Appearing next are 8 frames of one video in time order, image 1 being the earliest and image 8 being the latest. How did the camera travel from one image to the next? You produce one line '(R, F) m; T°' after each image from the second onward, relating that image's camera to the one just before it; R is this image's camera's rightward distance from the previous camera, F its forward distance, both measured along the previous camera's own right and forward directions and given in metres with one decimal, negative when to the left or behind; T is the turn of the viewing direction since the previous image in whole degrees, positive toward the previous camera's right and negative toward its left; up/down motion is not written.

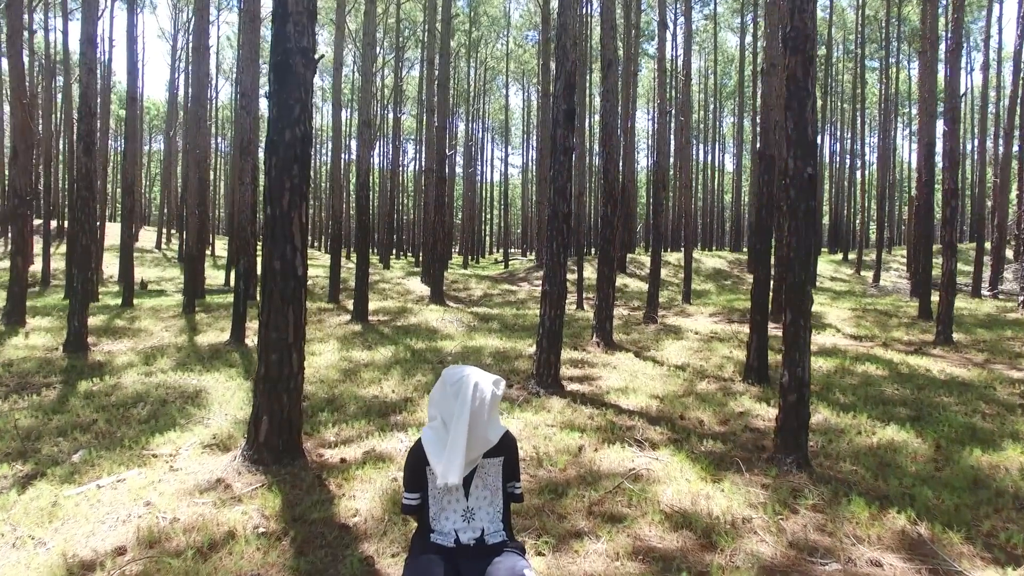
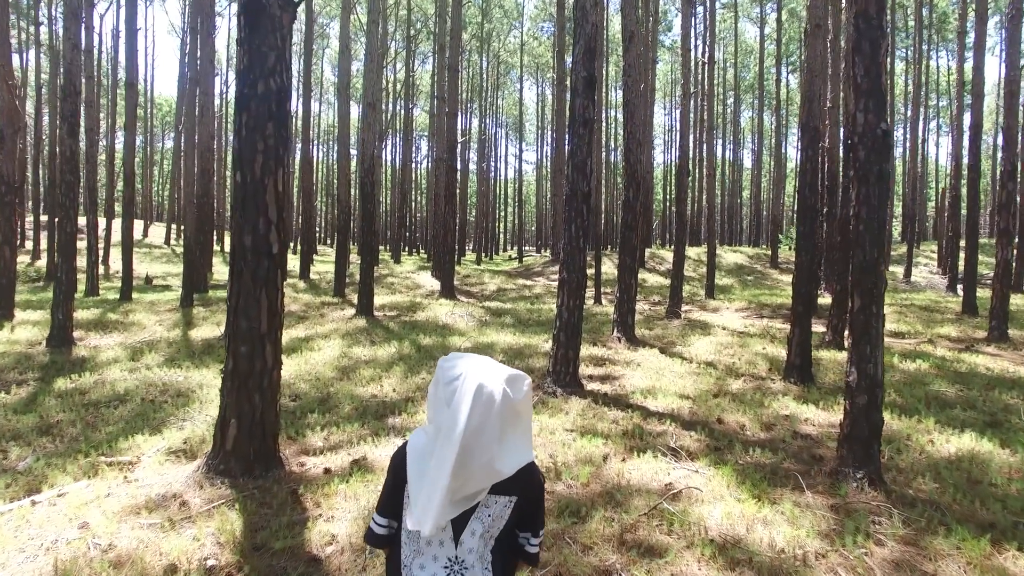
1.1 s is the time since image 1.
(0.0, +0.8) m; -1°
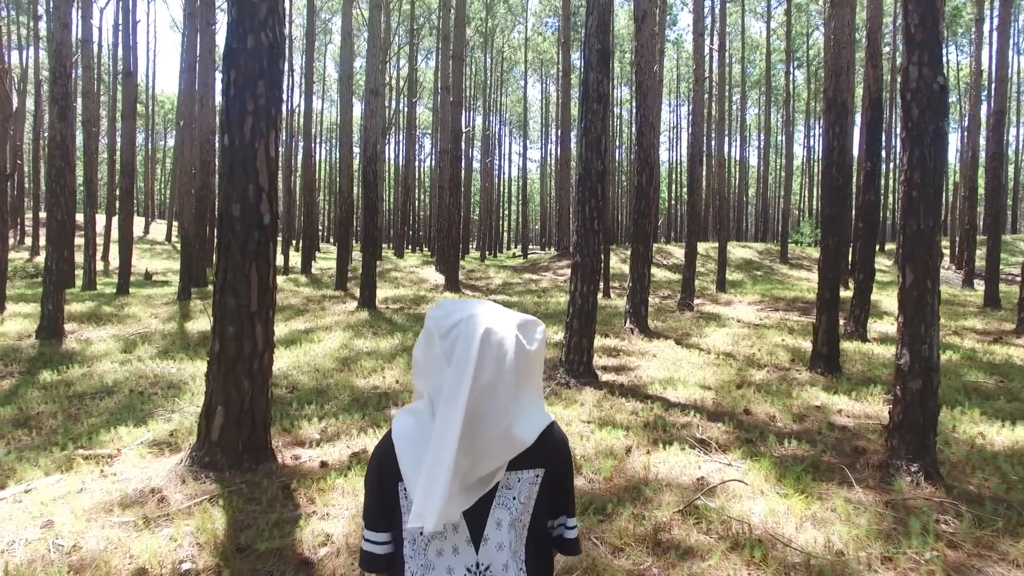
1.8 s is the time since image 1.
(-0.1, +0.4) m; 0°
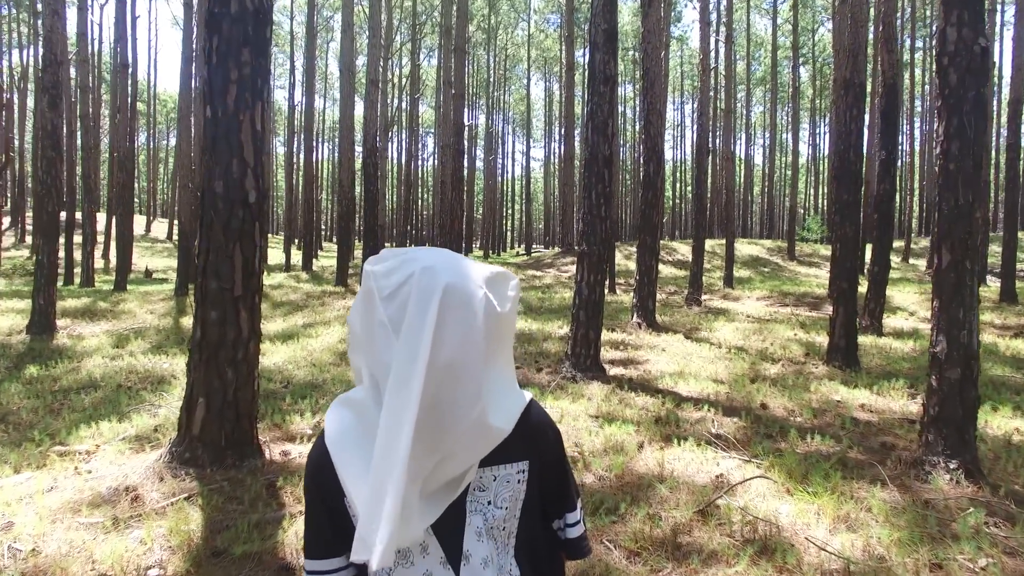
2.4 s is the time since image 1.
(0.0, +0.3) m; 0°
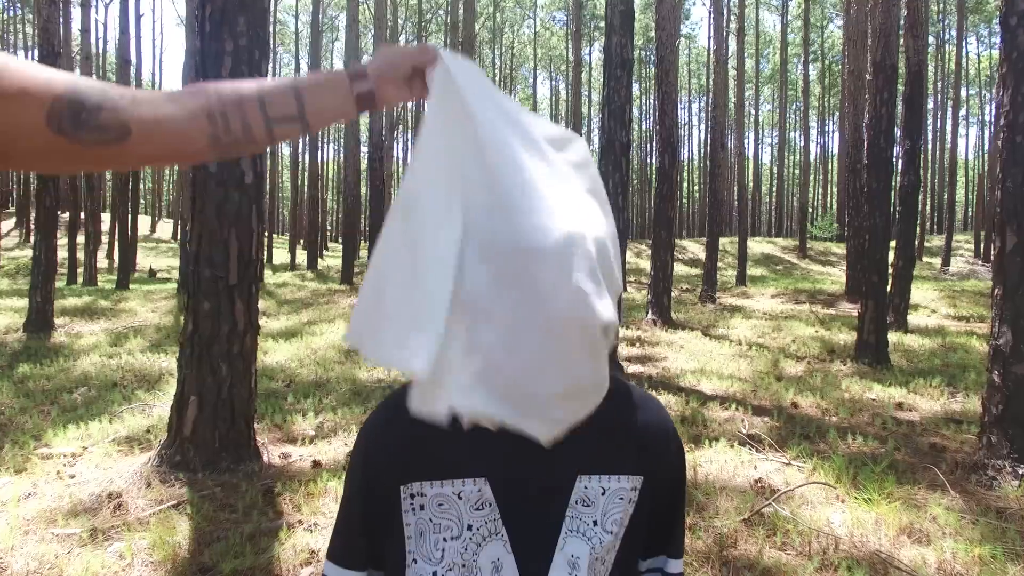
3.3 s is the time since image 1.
(-0.1, +0.3) m; 0°
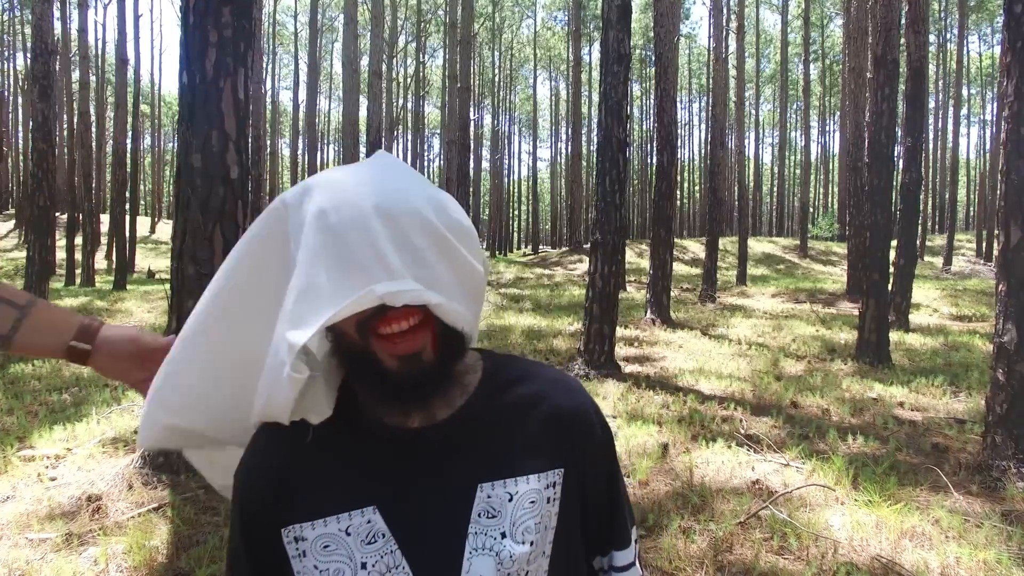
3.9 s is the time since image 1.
(+0.1, +0.1) m; 0°
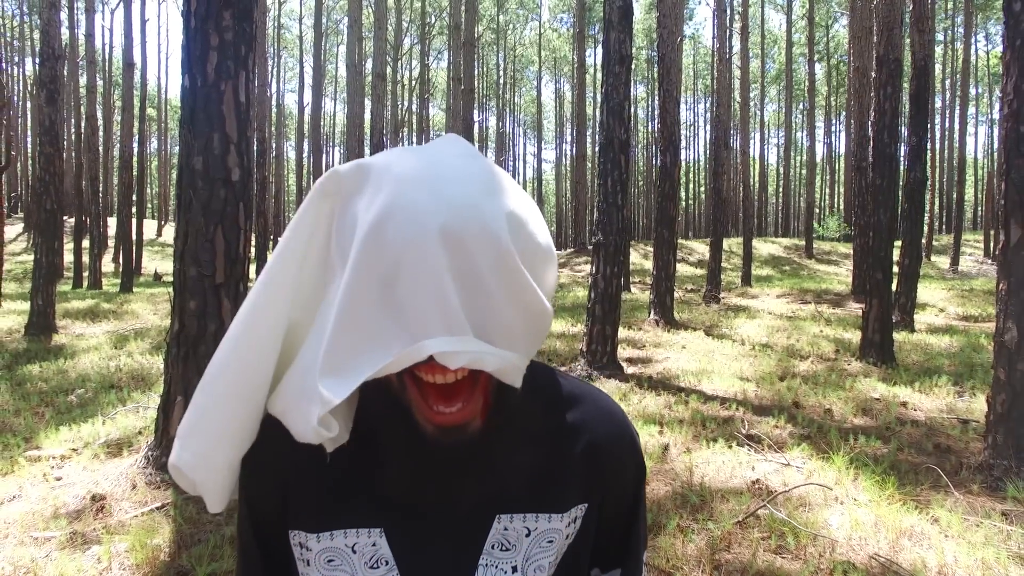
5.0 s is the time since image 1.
(0.0, 0.0) m; 0°
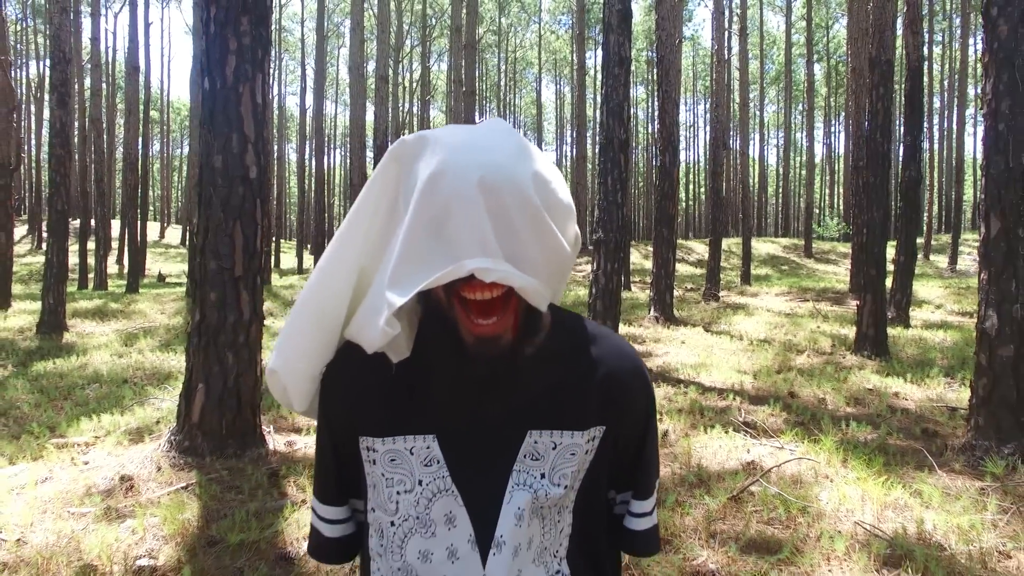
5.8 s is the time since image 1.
(0.0, -0.2) m; 0°
